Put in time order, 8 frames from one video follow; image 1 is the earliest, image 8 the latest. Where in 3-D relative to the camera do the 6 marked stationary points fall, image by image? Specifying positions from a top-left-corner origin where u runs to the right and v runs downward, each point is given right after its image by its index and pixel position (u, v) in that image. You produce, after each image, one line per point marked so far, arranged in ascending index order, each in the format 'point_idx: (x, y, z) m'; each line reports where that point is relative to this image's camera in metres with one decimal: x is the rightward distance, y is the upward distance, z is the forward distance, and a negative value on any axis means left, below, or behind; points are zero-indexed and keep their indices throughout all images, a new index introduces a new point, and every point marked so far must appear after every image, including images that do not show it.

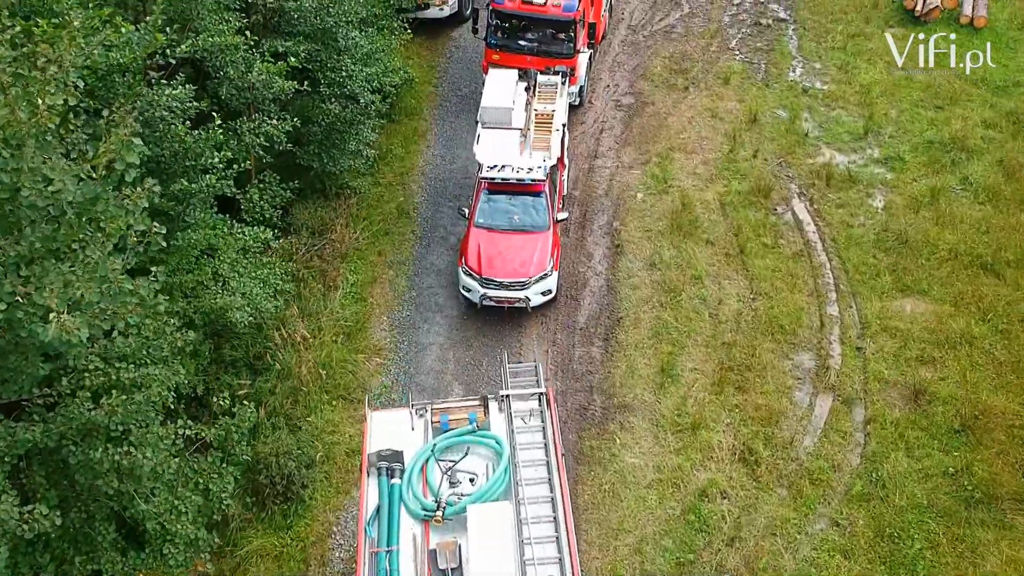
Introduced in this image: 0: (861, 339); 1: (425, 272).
0: (+5.1, -0.8, +11.8) m
1: (-1.4, +0.2, +12.8) m
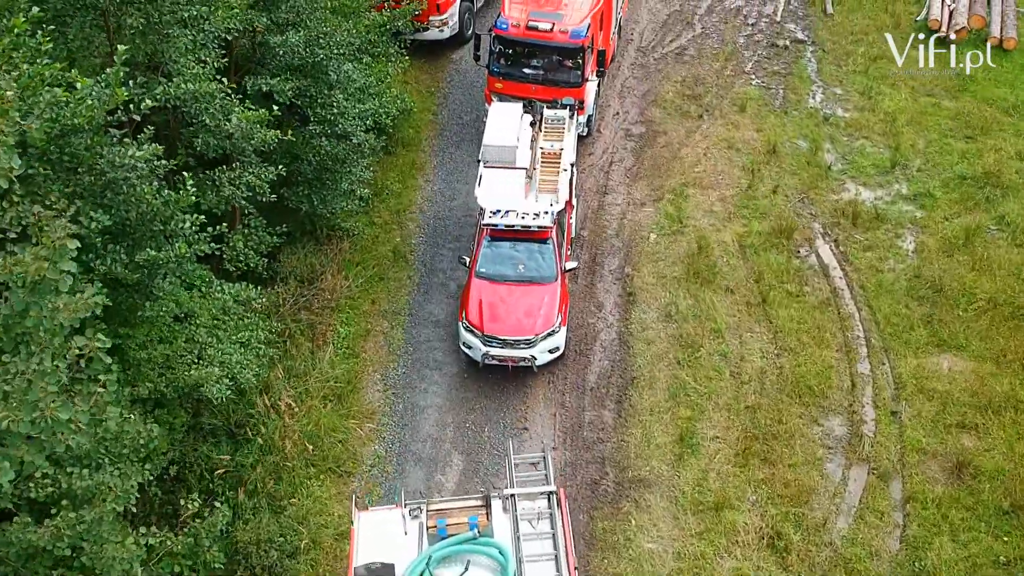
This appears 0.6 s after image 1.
0: (+5.2, -1.5, +10.9) m
1: (-1.3, -0.5, +11.9) m
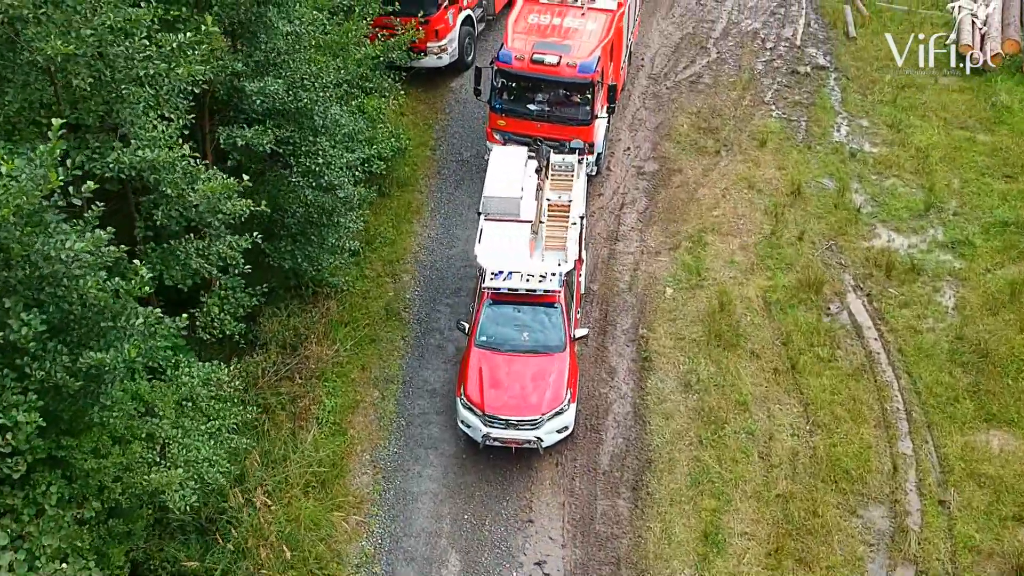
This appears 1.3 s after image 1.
0: (+5.2, -2.4, +9.8) m
1: (-1.3, -1.4, +10.8) m
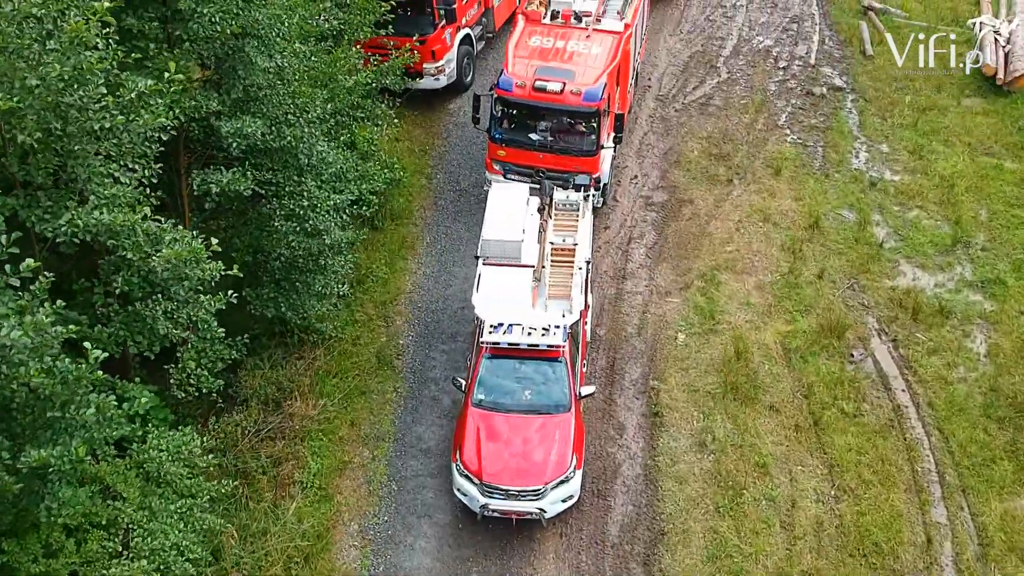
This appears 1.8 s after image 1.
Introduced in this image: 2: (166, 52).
0: (+5.2, -3.1, +9.0) m
1: (-1.3, -2.1, +10.0) m
2: (-3.5, +2.4, +8.2) m
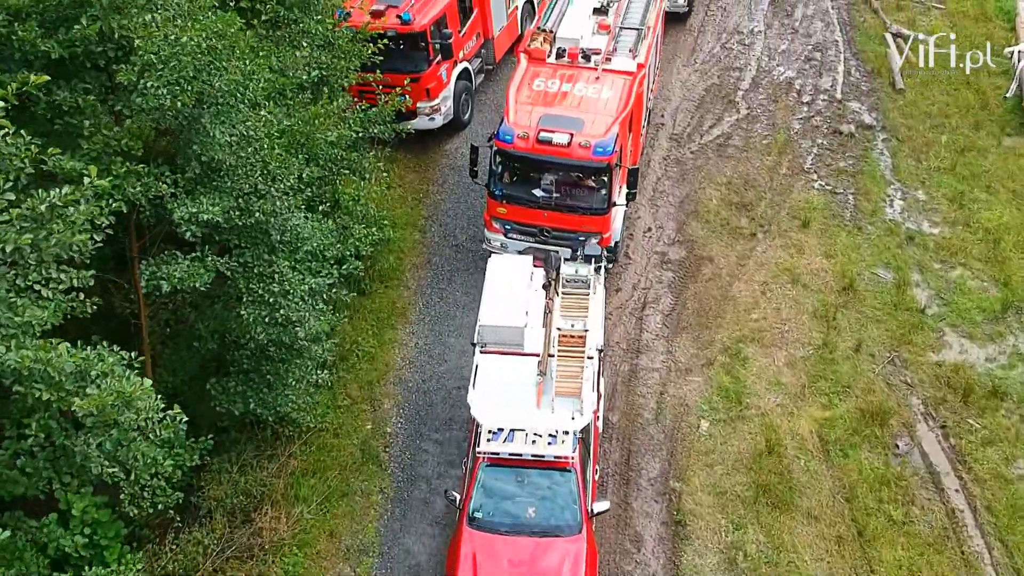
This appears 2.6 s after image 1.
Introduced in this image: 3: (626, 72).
0: (+5.3, -4.1, +7.7) m
1: (-1.3, -3.1, +8.7) m
2: (-3.5, +1.4, +6.9) m
3: (+1.7, +3.3, +12.3) m
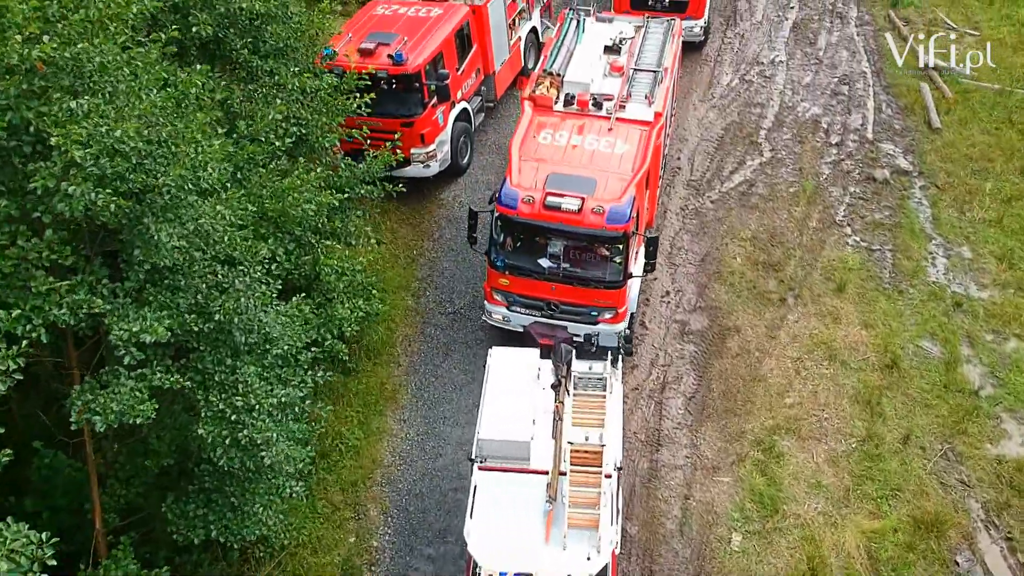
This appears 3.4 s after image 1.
0: (+5.3, -5.1, +6.4) m
1: (-1.2, -4.1, +7.5) m
2: (-3.5, +0.3, +5.7) m
3: (+1.8, +2.3, +11.0) m
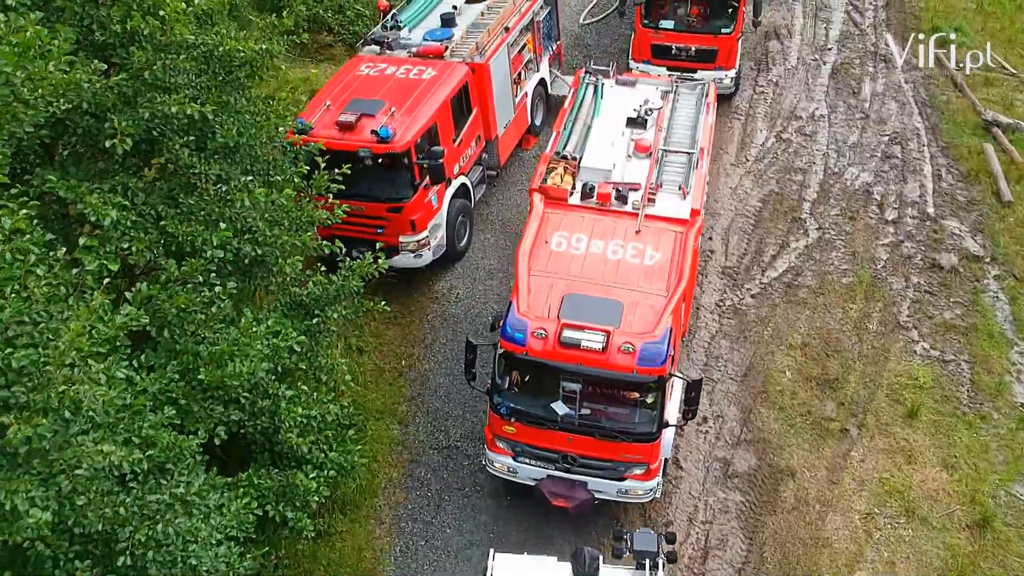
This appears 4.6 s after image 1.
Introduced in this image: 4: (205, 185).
0: (+5.4, -6.6, +4.5) m
1: (-1.1, -5.6, +5.6) m
2: (-3.4, -1.2, +3.8) m
3: (+1.9, +0.8, +9.1) m
4: (-2.9, +1.0, +7.5) m
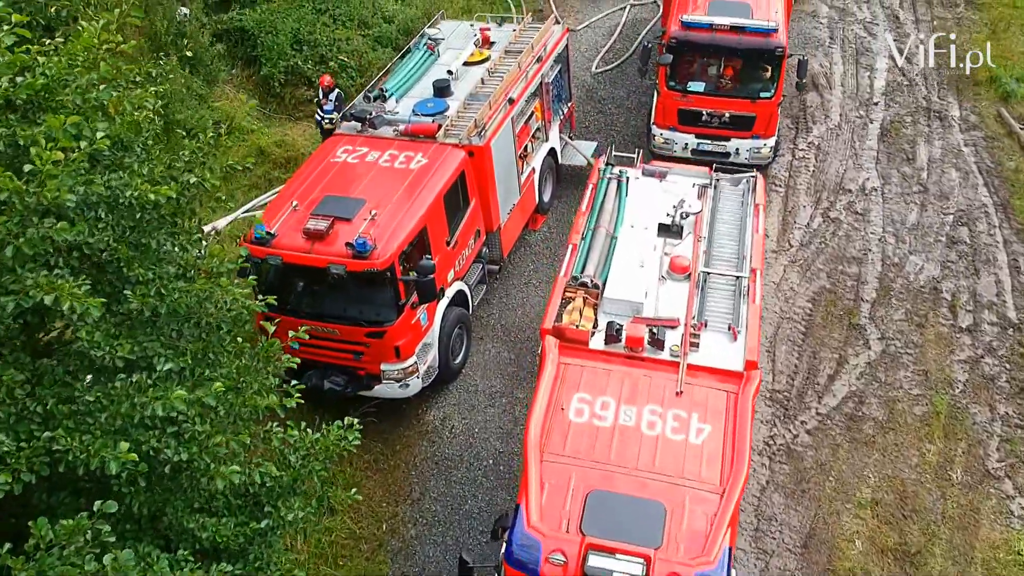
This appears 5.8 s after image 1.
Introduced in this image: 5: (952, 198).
0: (+5.4, -8.2, +2.6) m
1: (-1.1, -7.2, +3.7) m
2: (-3.4, -2.7, +1.9) m
3: (+1.9, -0.8, +7.2) m
4: (-2.8, -0.6, +5.5) m
5: (+6.8, +1.4, +12.3) m
